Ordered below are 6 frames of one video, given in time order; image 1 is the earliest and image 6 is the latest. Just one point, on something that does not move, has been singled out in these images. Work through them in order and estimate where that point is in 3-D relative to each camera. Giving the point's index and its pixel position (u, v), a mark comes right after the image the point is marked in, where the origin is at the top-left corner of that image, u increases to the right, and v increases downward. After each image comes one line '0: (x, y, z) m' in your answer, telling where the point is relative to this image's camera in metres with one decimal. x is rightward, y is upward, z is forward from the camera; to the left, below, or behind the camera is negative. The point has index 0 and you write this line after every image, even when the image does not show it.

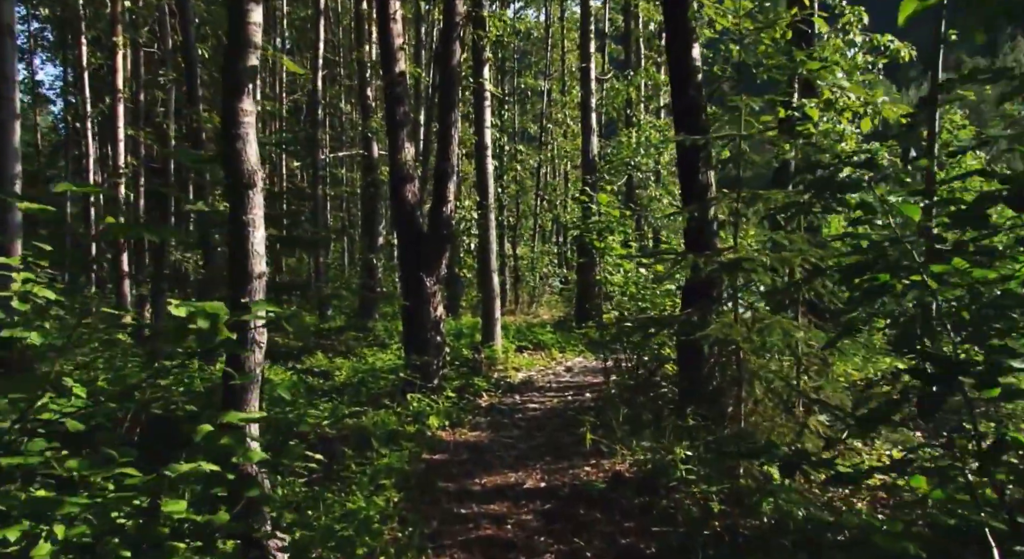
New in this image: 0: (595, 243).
0: (+1.1, +0.5, +14.2) m
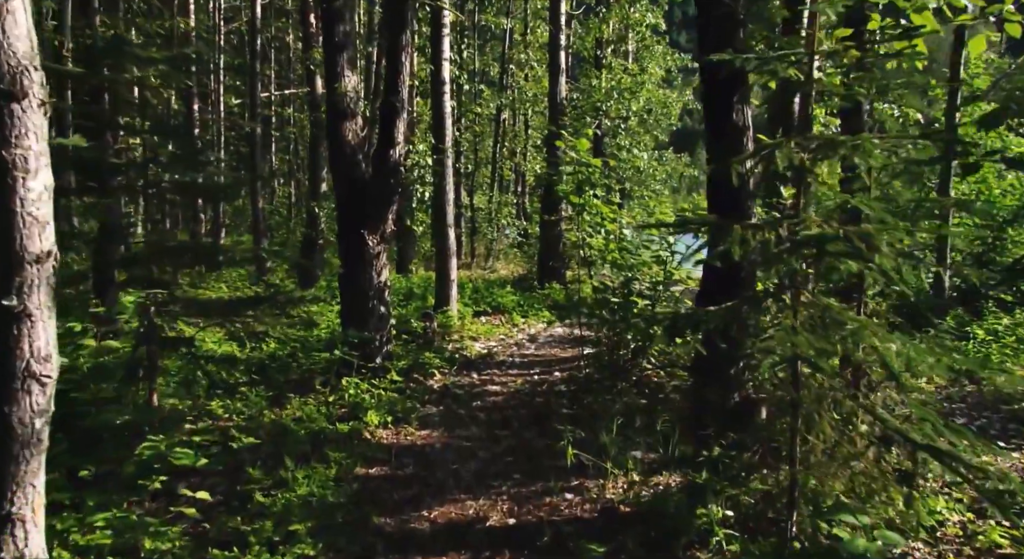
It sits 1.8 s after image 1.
0: (+0.7, +0.9, +12.0) m
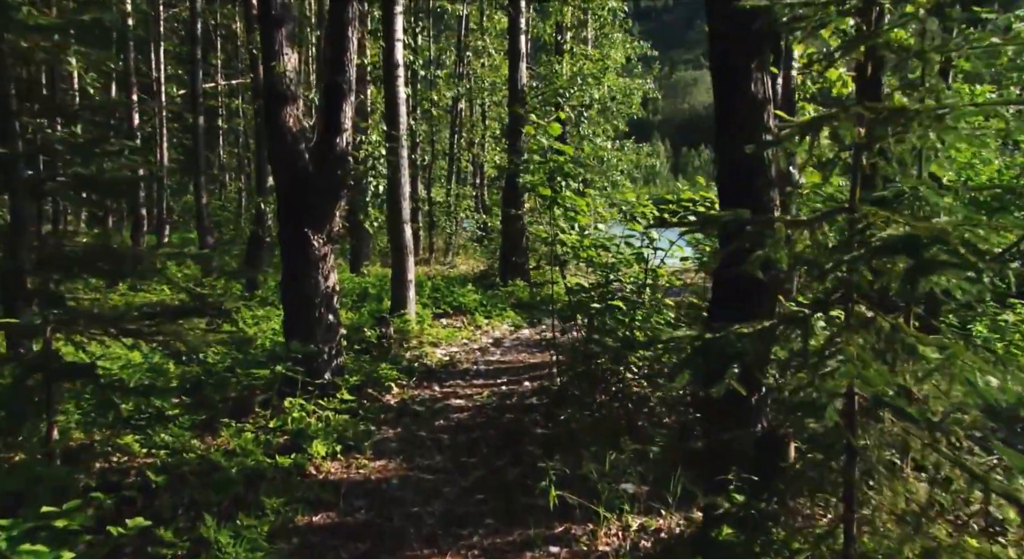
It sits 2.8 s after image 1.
0: (+0.3, +0.9, +10.8) m
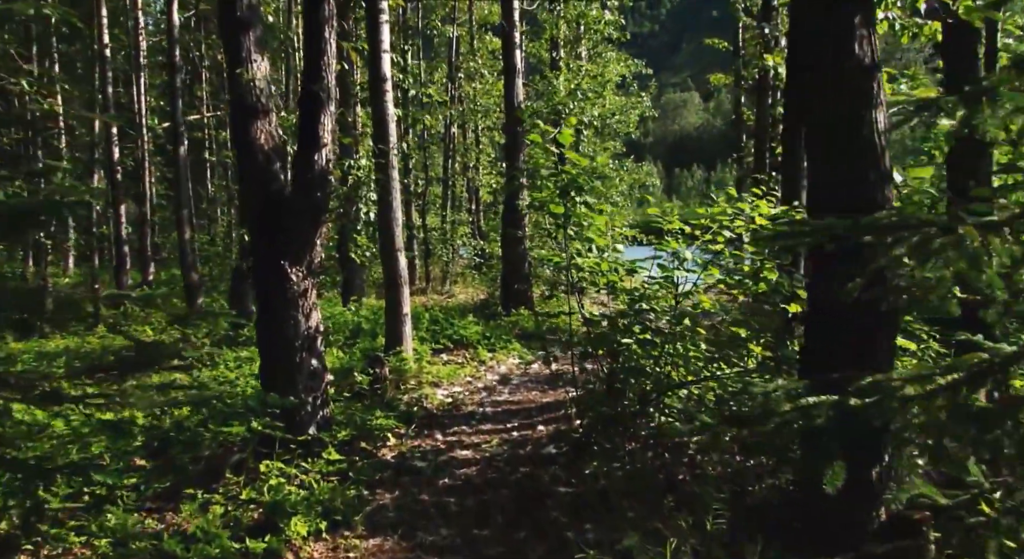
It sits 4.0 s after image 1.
0: (+0.3, +0.6, +9.5) m
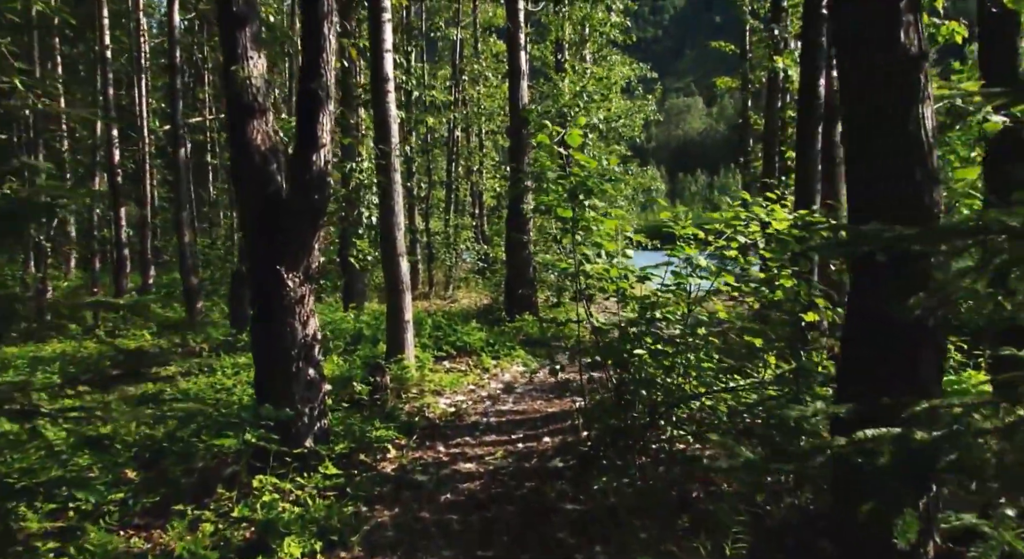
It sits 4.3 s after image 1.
0: (+0.4, +0.6, +9.1) m
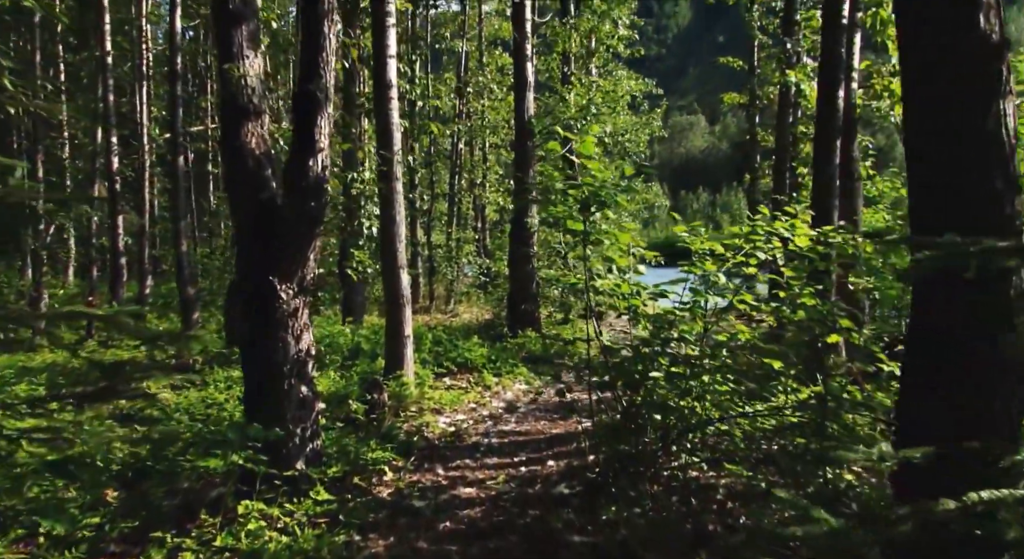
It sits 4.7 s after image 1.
0: (+0.4, +0.5, +8.6) m
